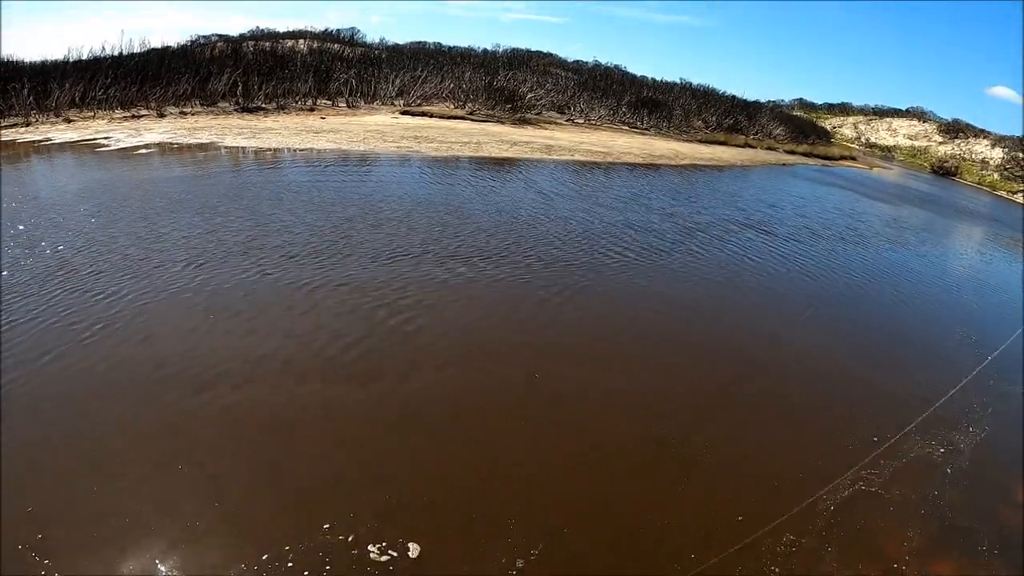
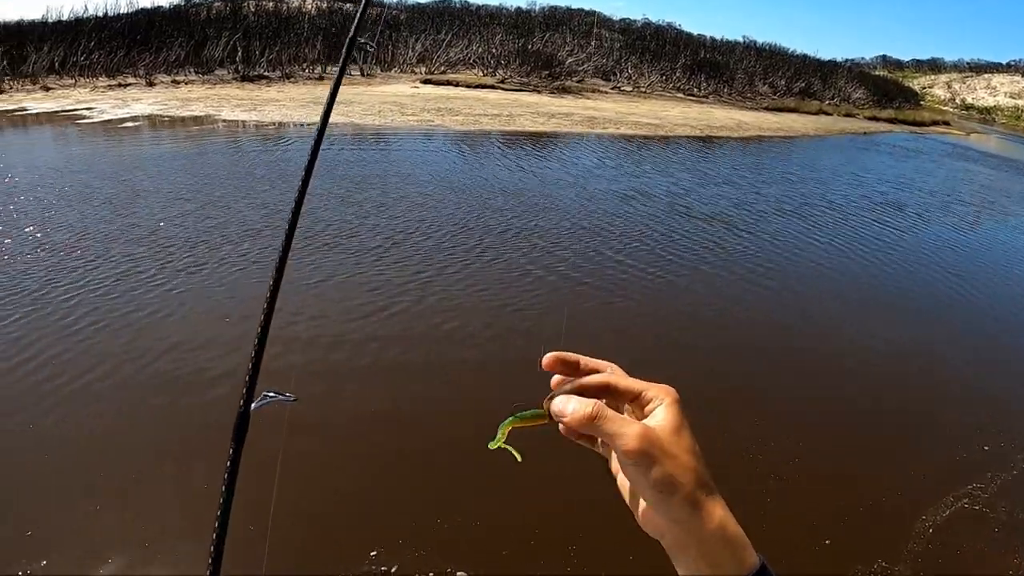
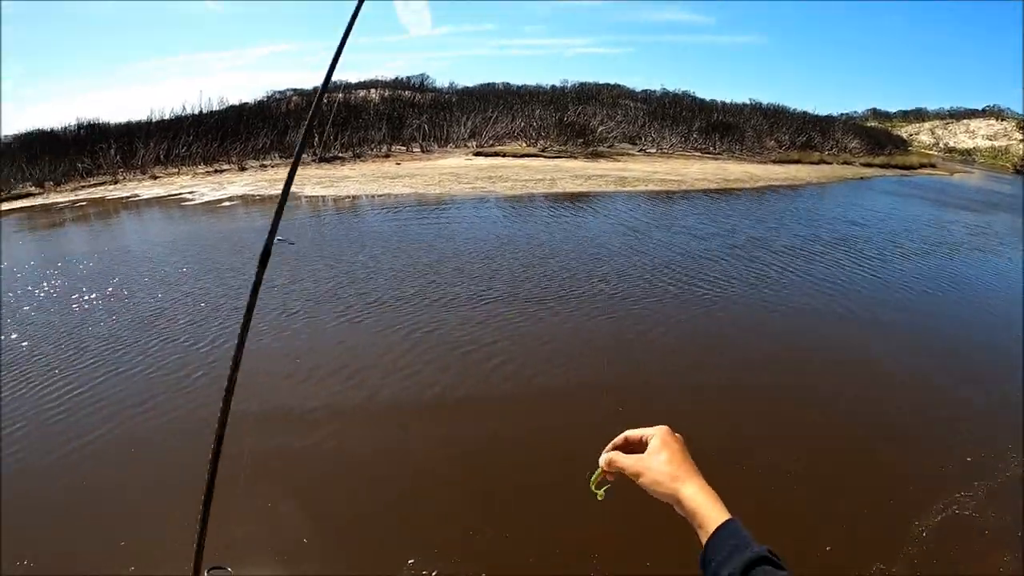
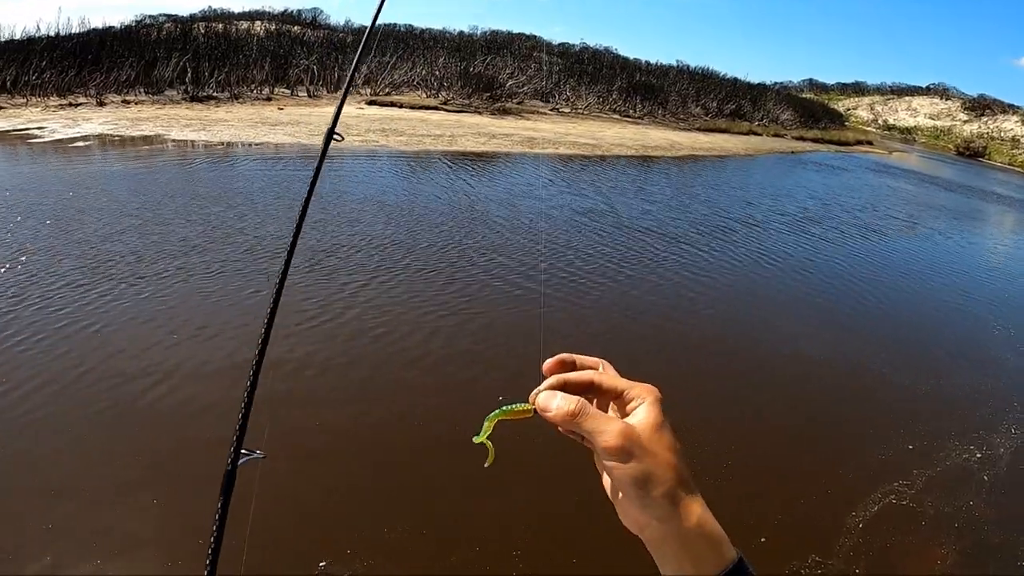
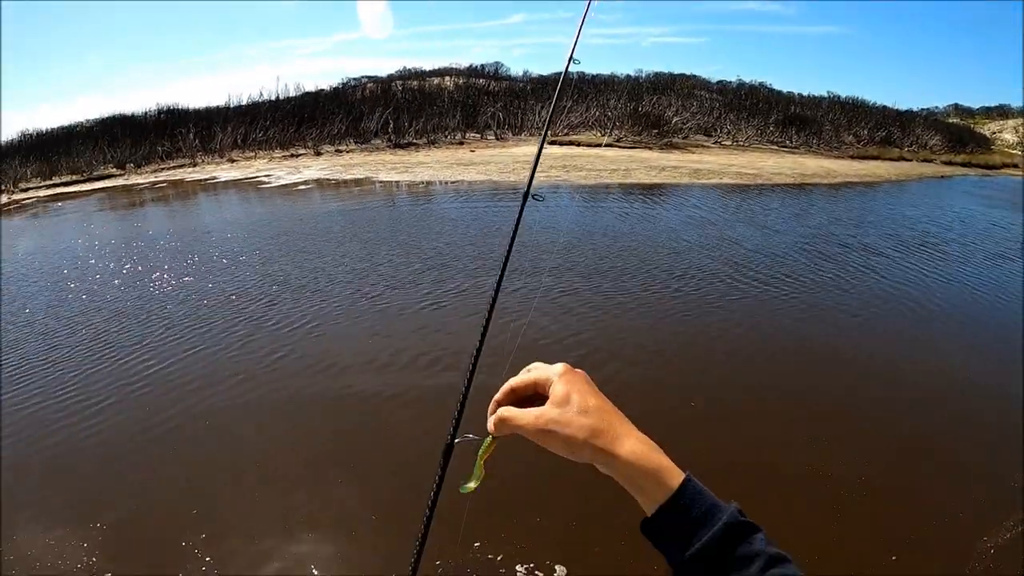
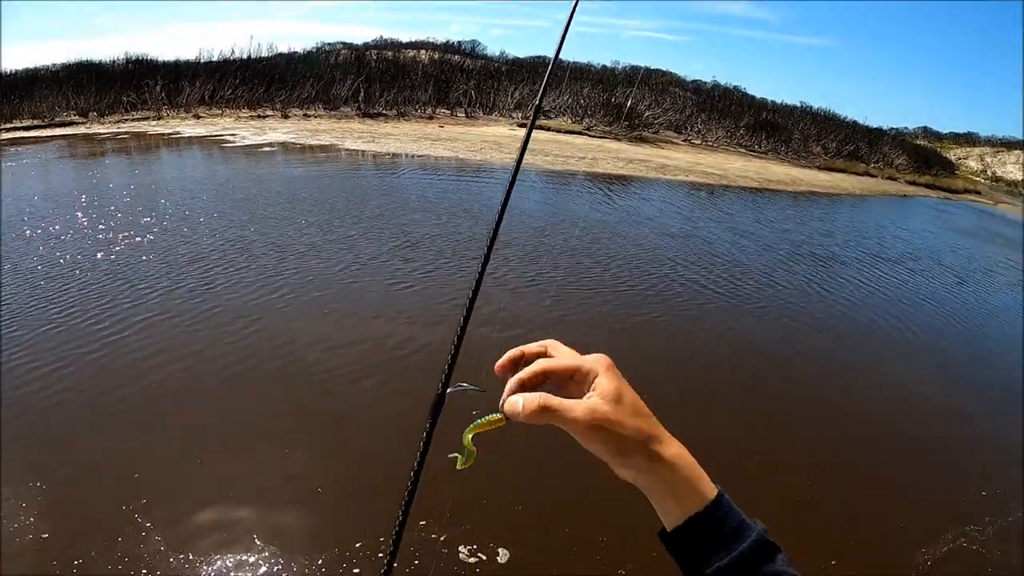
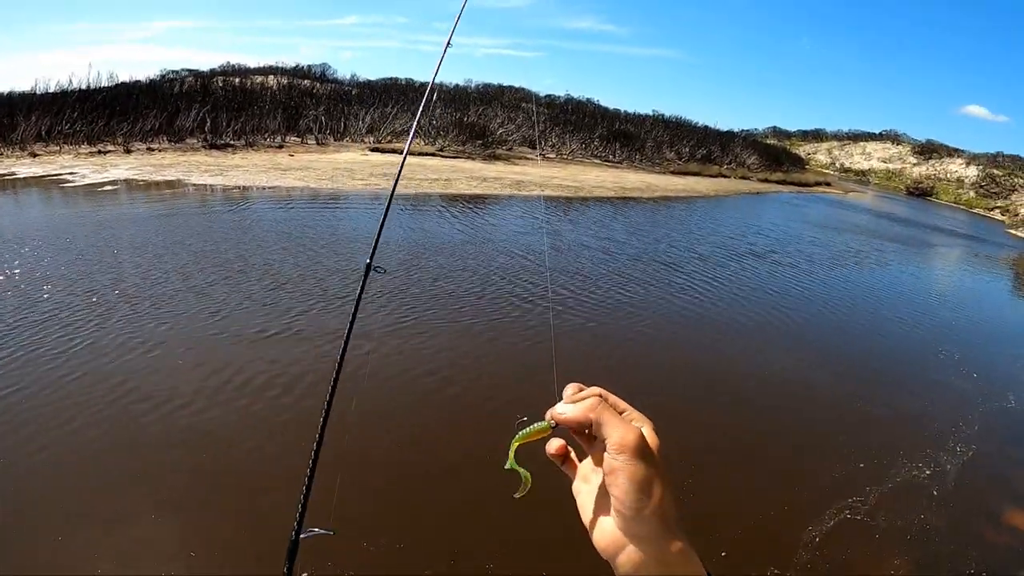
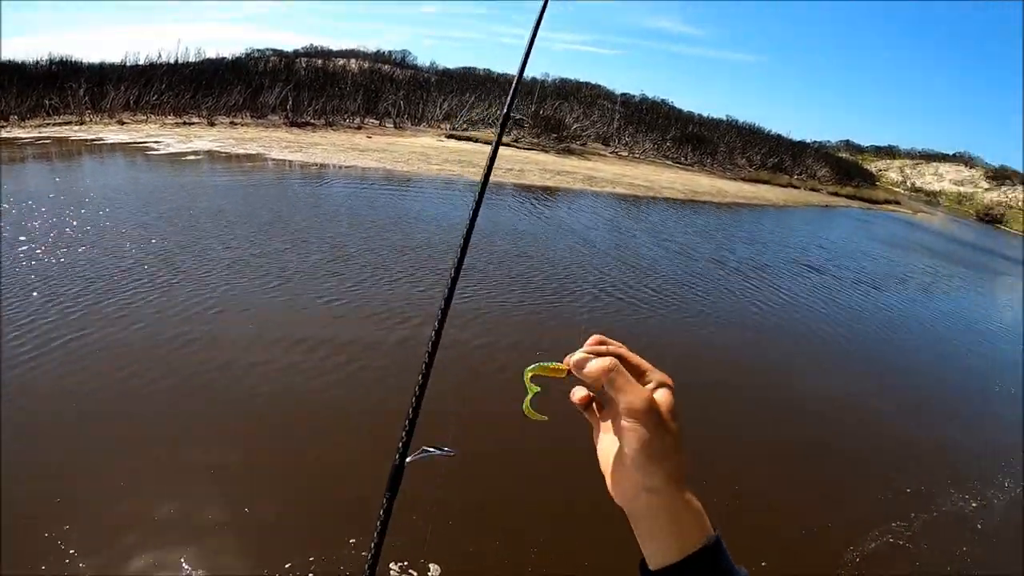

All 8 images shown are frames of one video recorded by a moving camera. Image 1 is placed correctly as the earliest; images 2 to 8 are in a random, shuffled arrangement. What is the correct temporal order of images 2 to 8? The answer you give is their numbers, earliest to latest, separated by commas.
3, 5, 6, 8, 7, 4, 2
